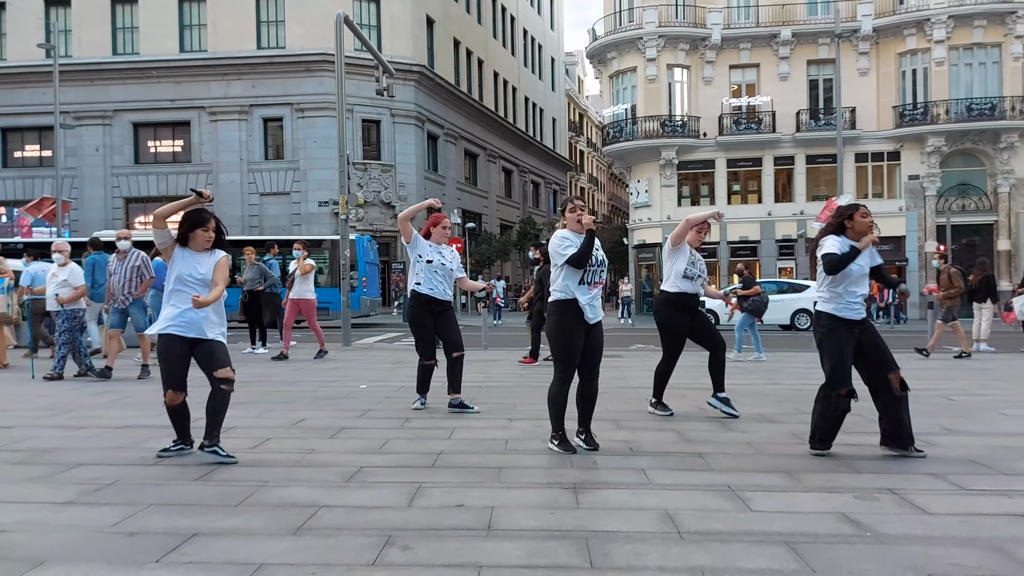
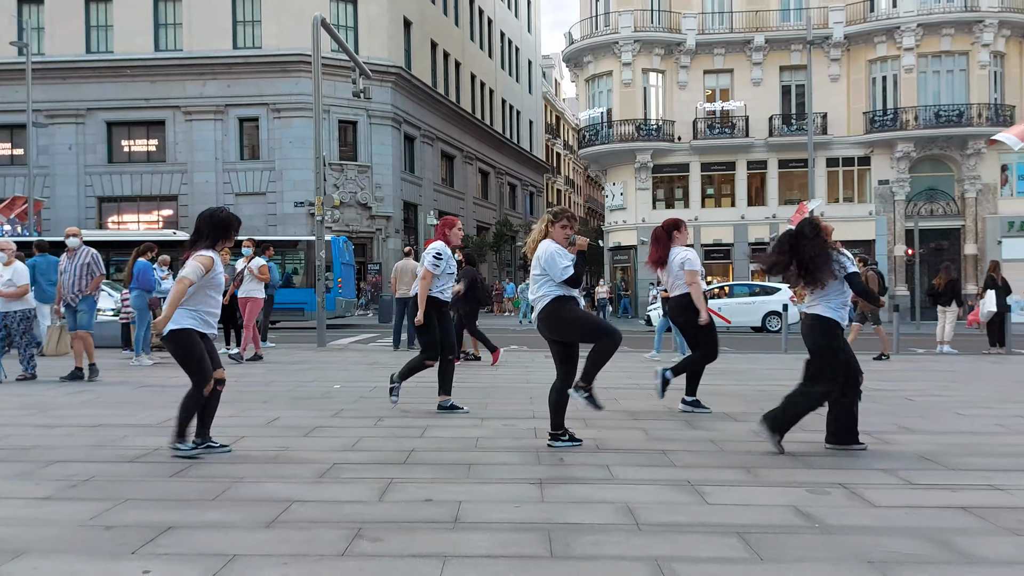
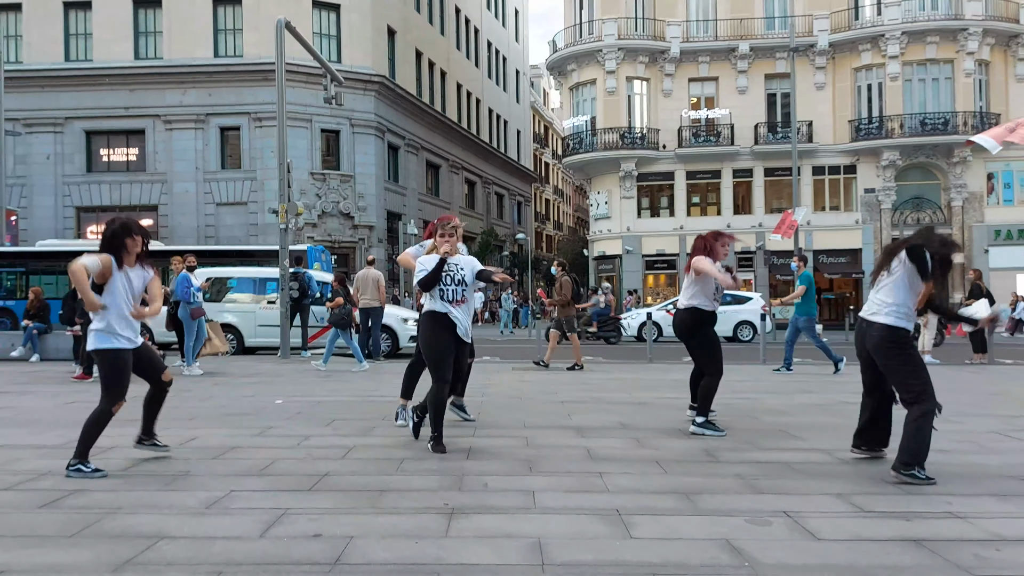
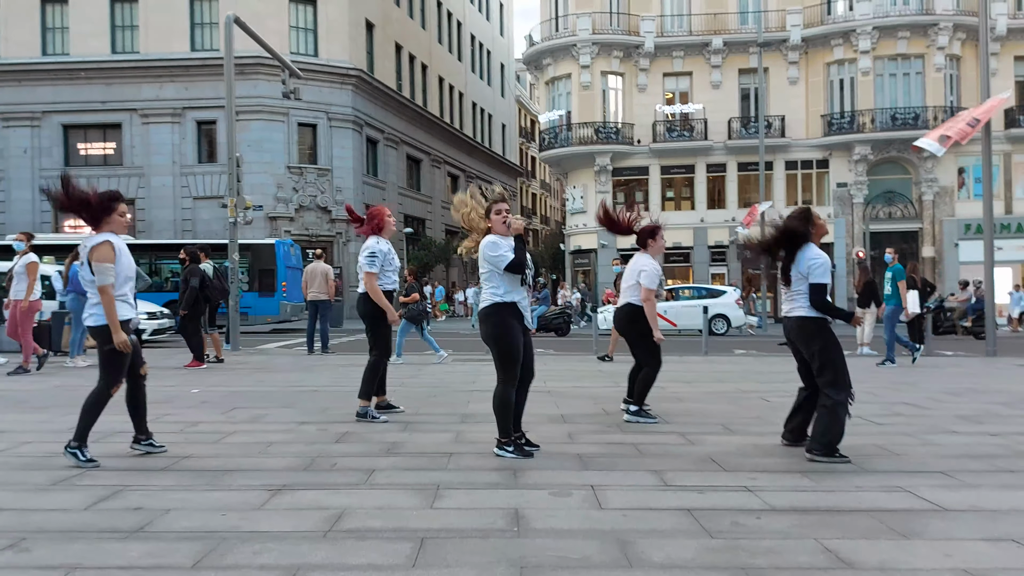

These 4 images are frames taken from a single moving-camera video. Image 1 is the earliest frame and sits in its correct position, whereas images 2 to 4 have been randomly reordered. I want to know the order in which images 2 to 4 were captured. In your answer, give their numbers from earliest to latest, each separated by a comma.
2, 4, 3
